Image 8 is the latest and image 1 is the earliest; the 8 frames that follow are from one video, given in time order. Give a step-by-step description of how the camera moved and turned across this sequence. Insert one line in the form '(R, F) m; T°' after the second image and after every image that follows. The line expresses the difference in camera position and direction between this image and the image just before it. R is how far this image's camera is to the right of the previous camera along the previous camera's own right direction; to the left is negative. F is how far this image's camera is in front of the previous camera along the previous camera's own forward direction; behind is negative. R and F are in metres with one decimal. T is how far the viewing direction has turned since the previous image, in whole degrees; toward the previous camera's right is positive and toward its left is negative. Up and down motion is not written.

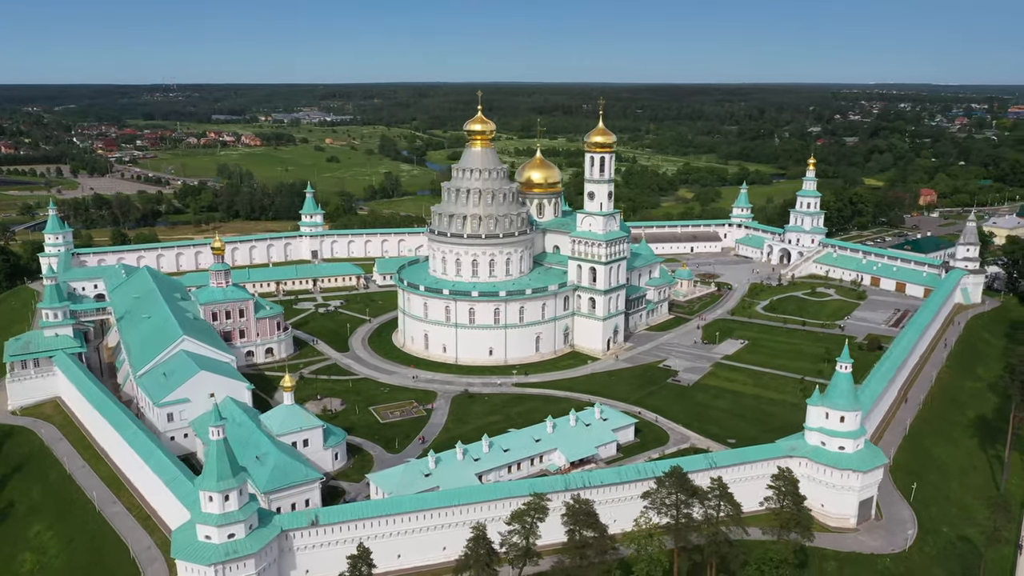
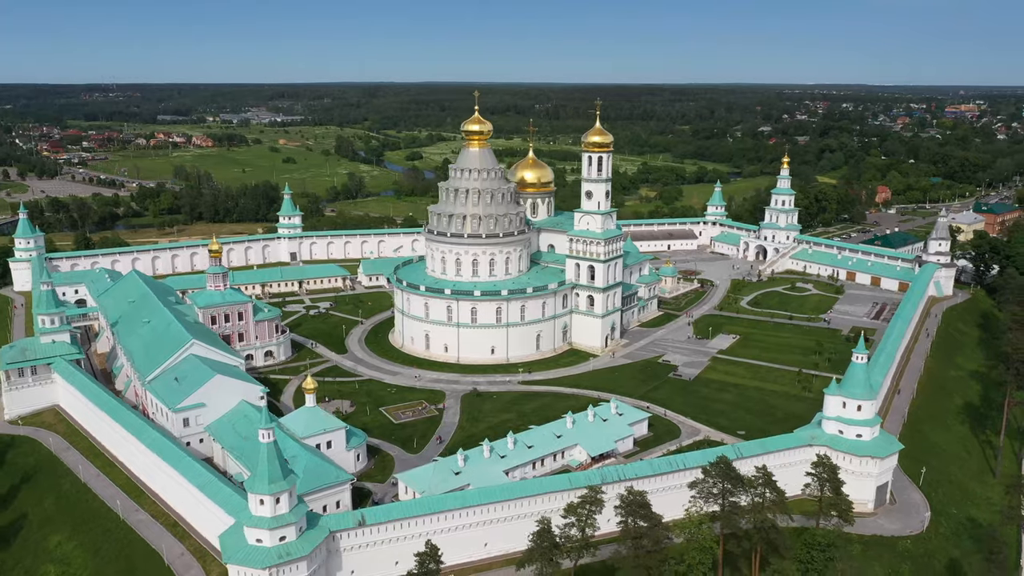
(-2.8, -0.2) m; +3°
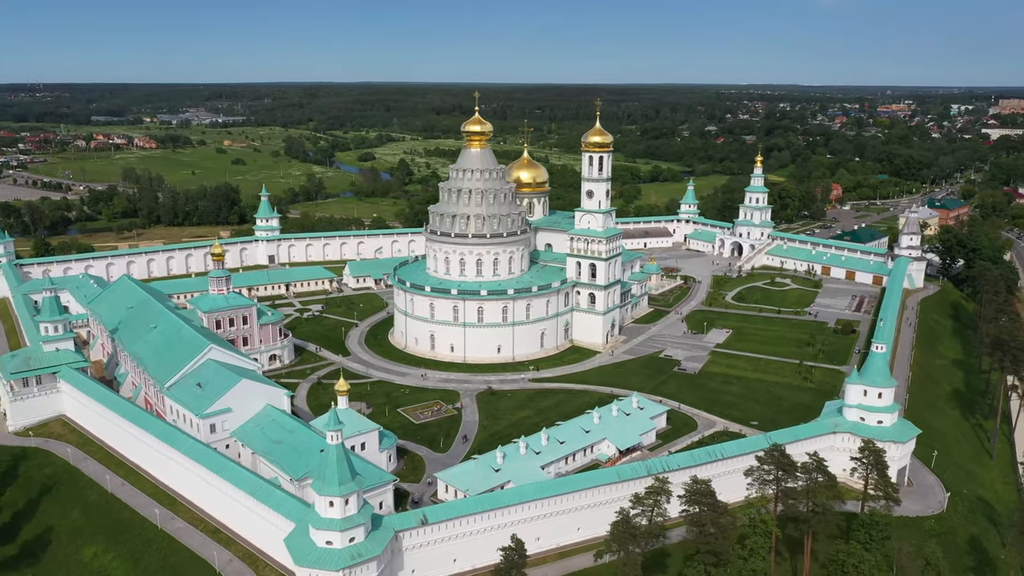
(-3.5, -0.2) m; +4°
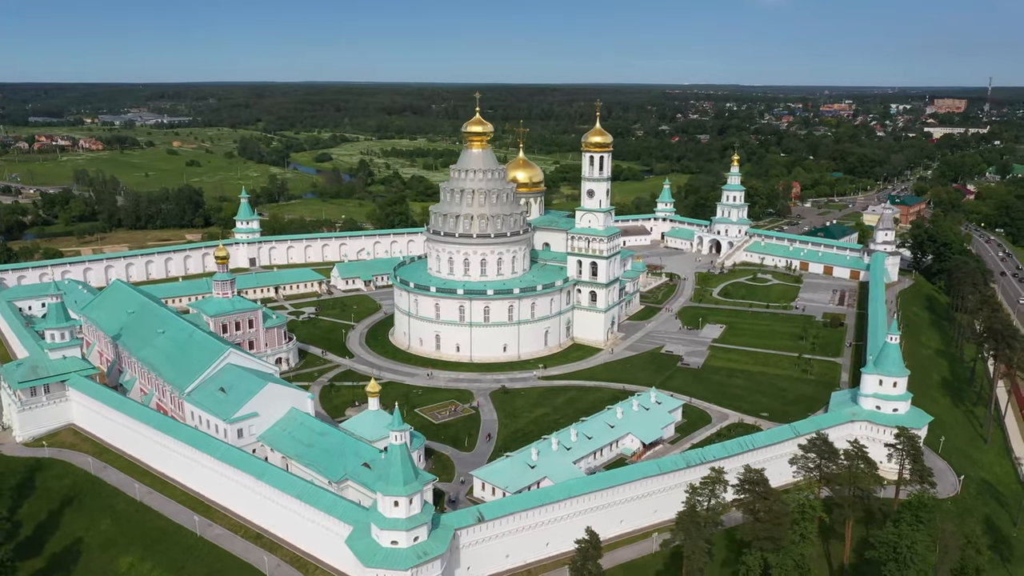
(-3.2, -0.3) m; +3°
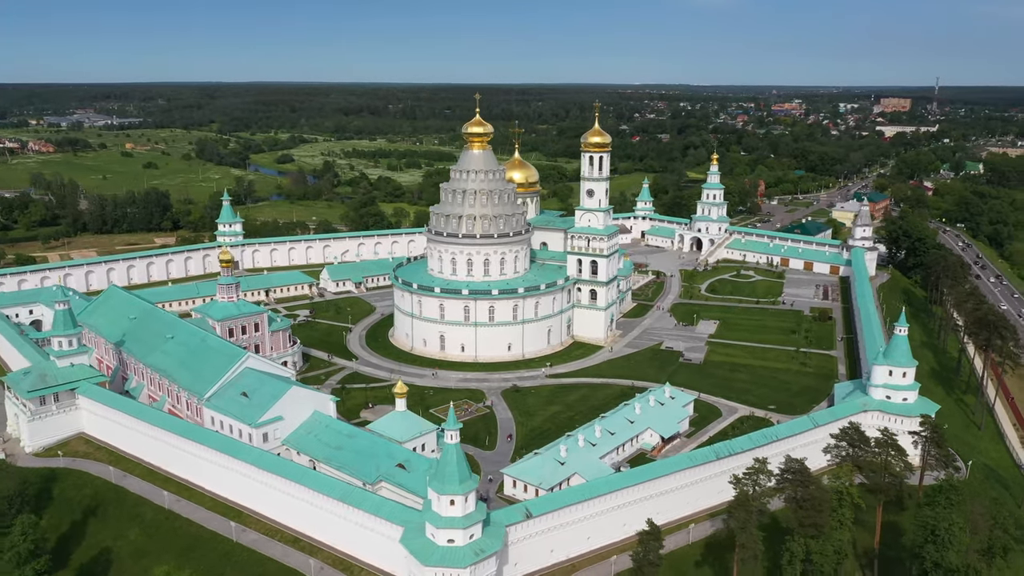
(-2.8, -0.3) m; +3°
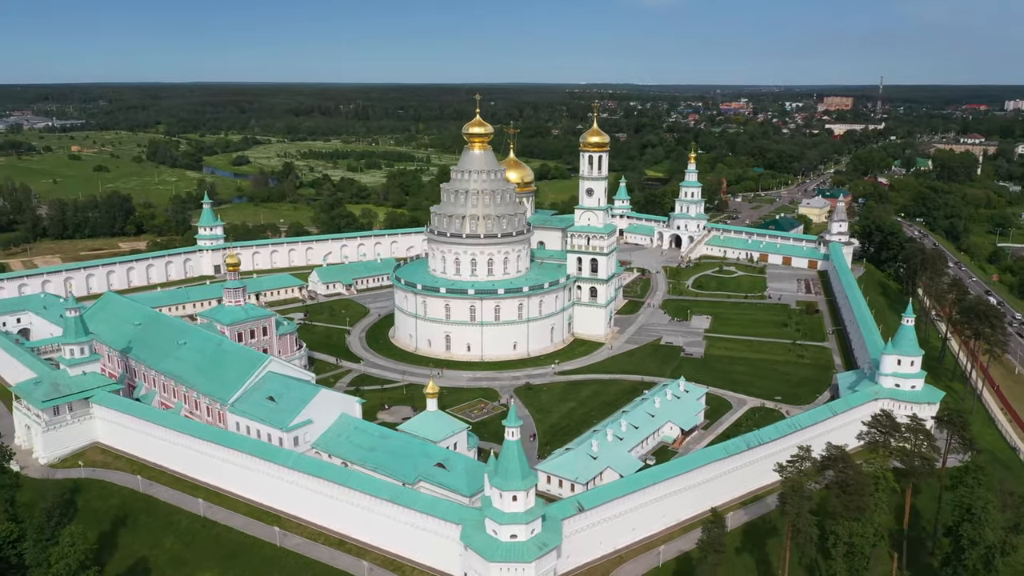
(-3.1, -0.3) m; +3°
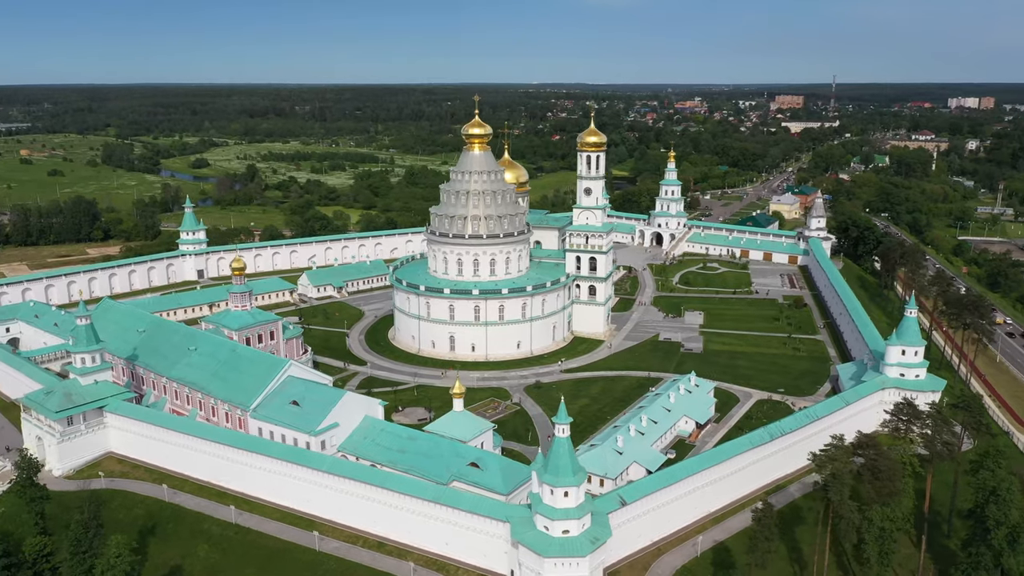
(-2.7, -0.3) m; +3°
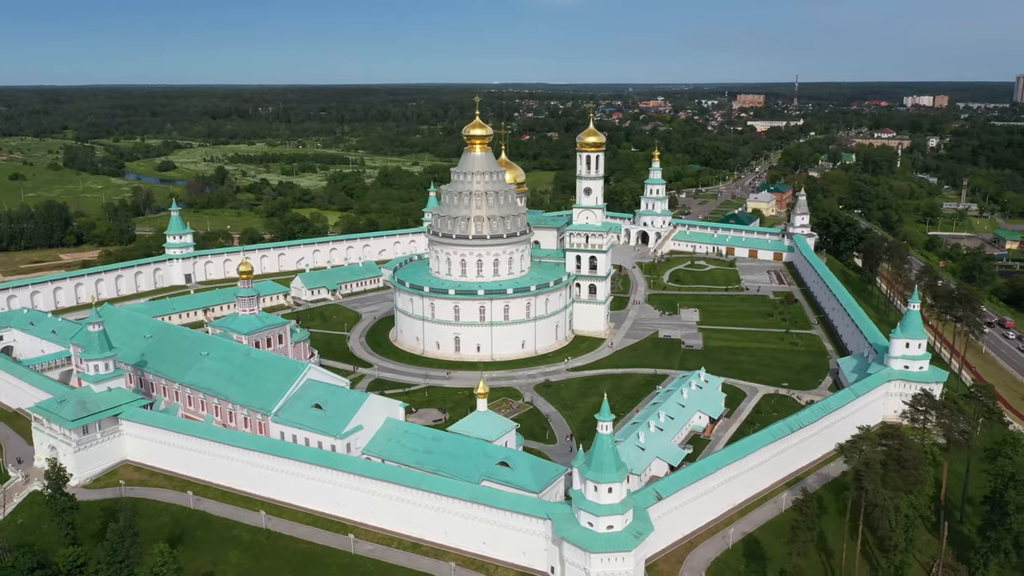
(-2.3, -0.2) m; +2°
